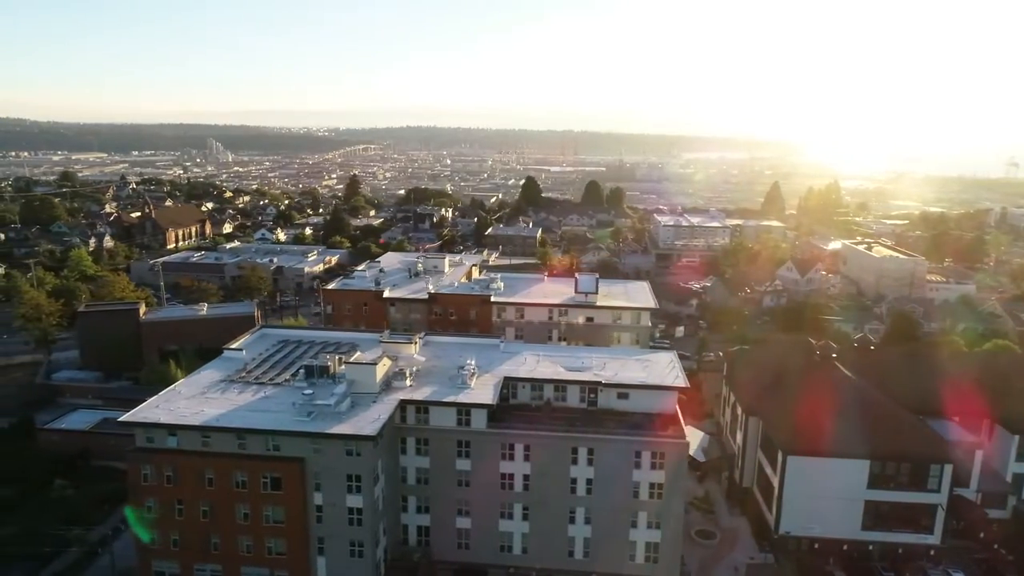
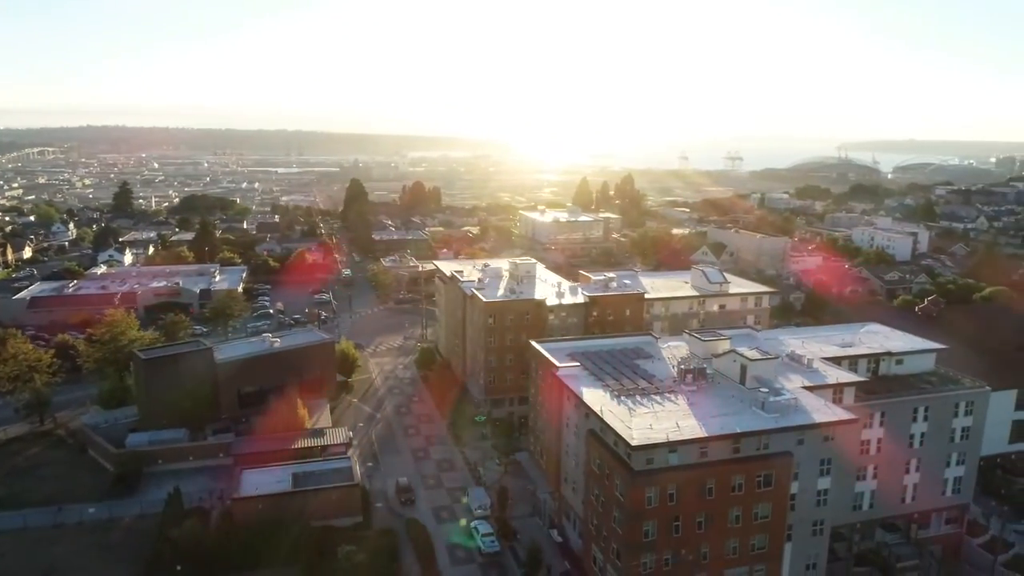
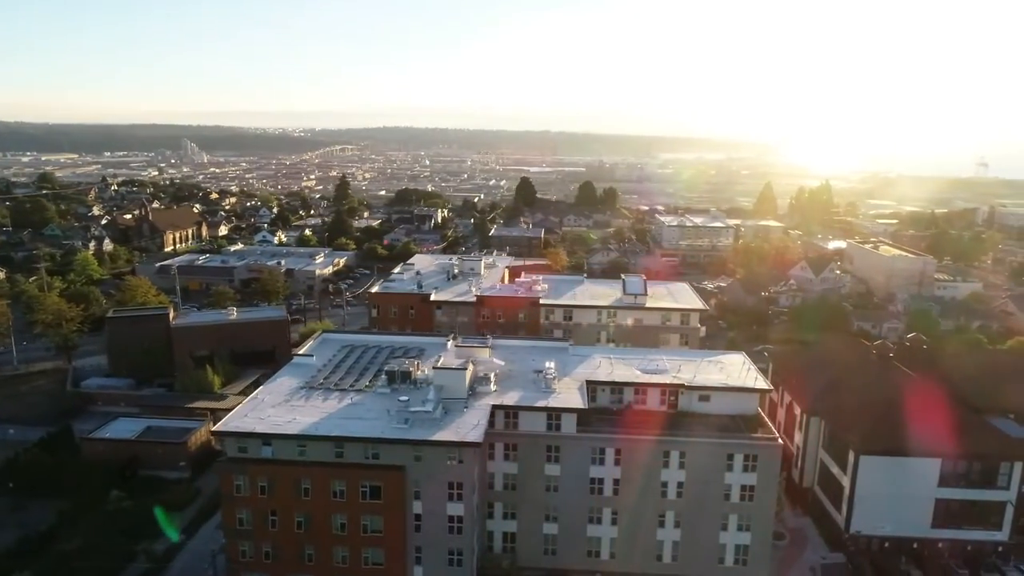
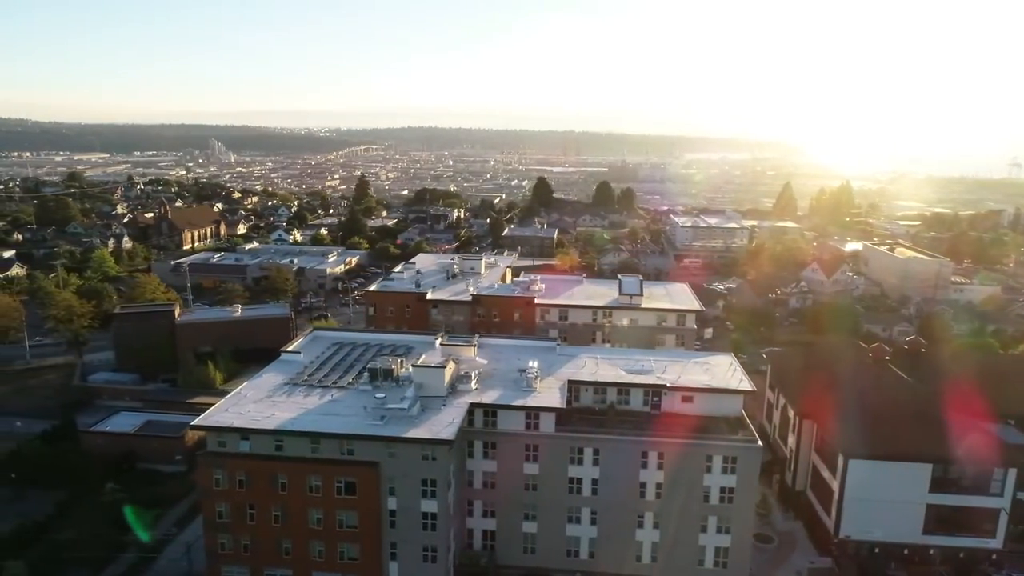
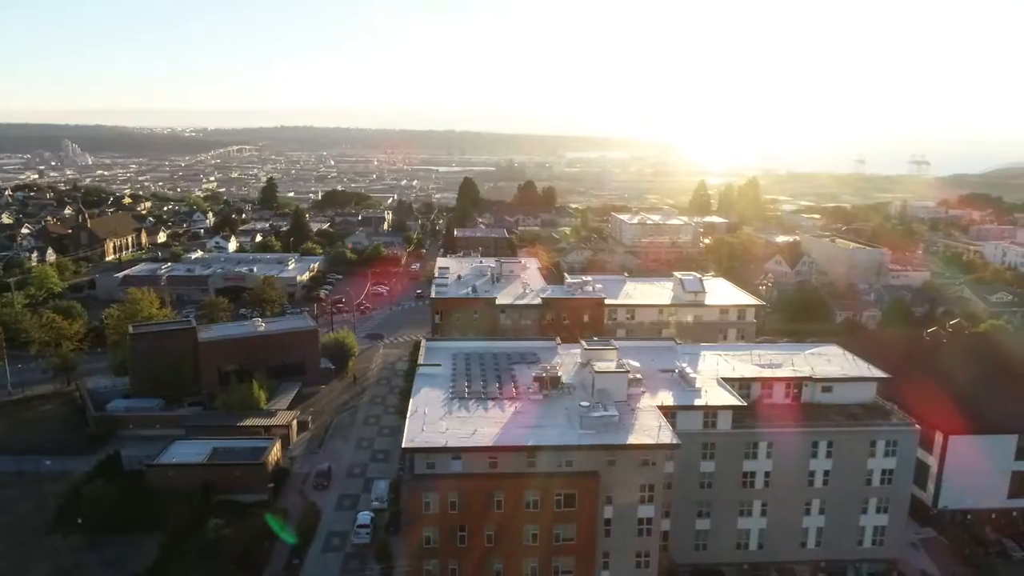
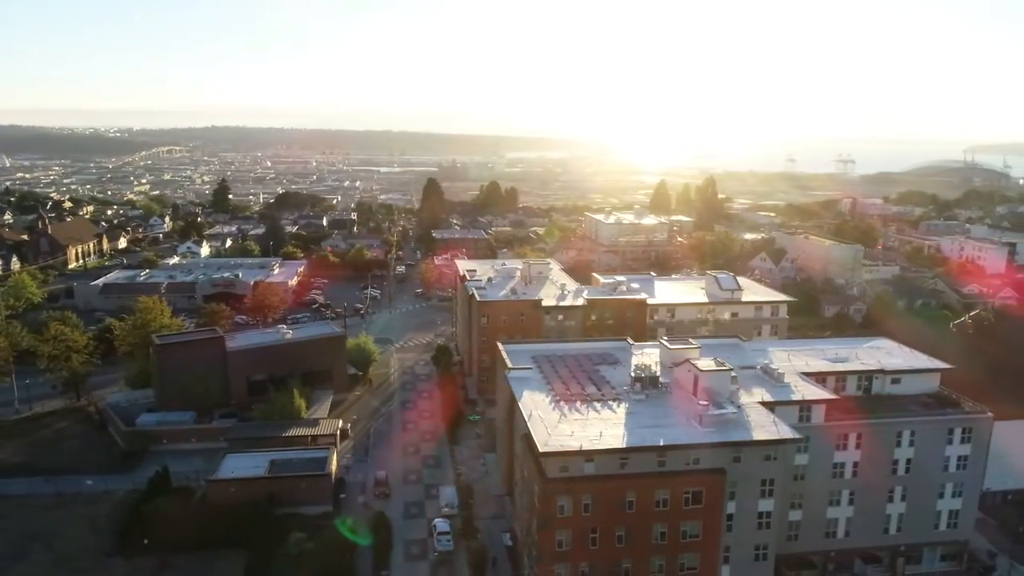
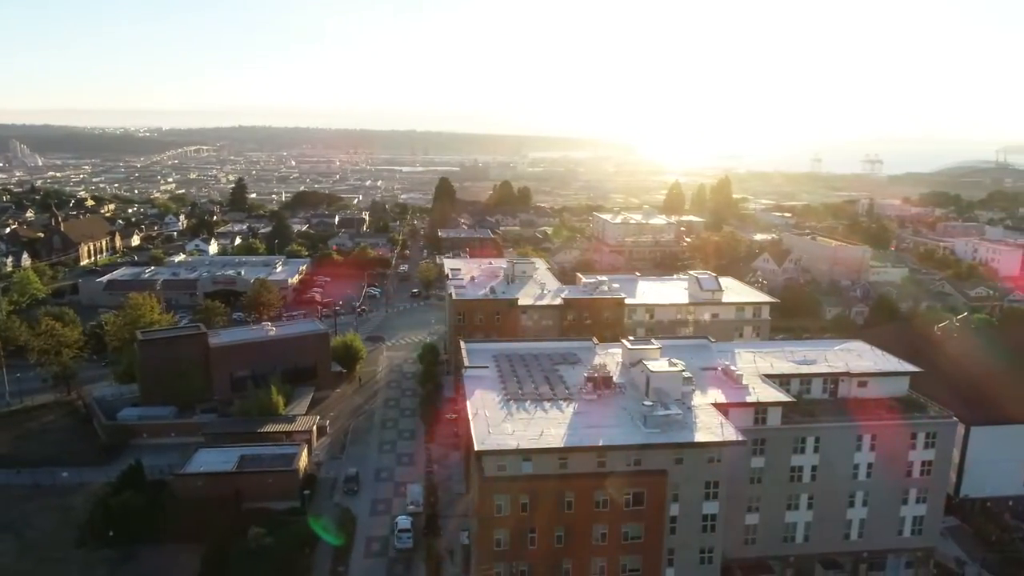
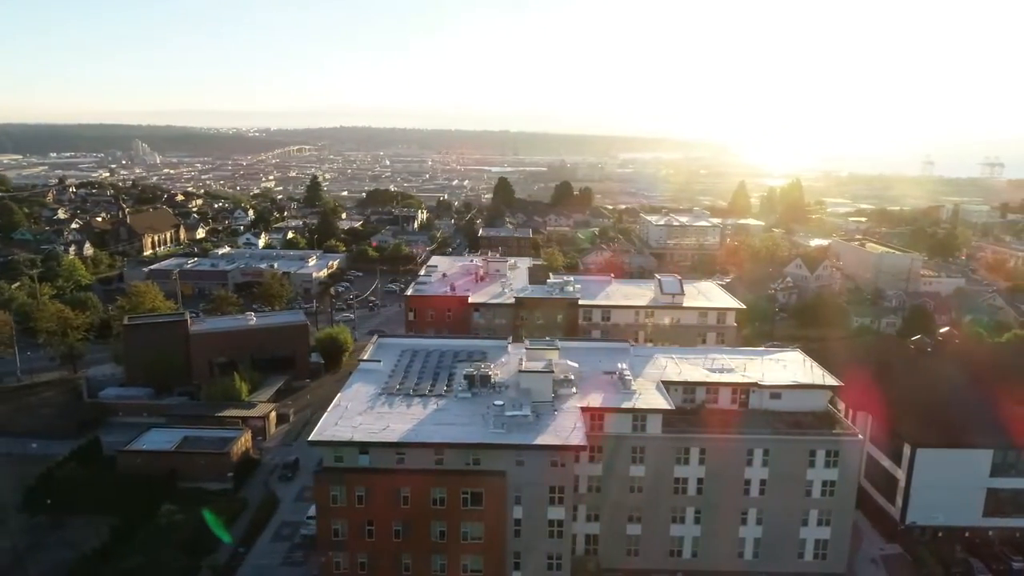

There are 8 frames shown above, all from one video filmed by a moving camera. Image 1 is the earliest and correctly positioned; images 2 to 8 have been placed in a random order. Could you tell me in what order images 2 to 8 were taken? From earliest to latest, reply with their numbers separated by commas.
4, 3, 8, 5, 7, 6, 2
